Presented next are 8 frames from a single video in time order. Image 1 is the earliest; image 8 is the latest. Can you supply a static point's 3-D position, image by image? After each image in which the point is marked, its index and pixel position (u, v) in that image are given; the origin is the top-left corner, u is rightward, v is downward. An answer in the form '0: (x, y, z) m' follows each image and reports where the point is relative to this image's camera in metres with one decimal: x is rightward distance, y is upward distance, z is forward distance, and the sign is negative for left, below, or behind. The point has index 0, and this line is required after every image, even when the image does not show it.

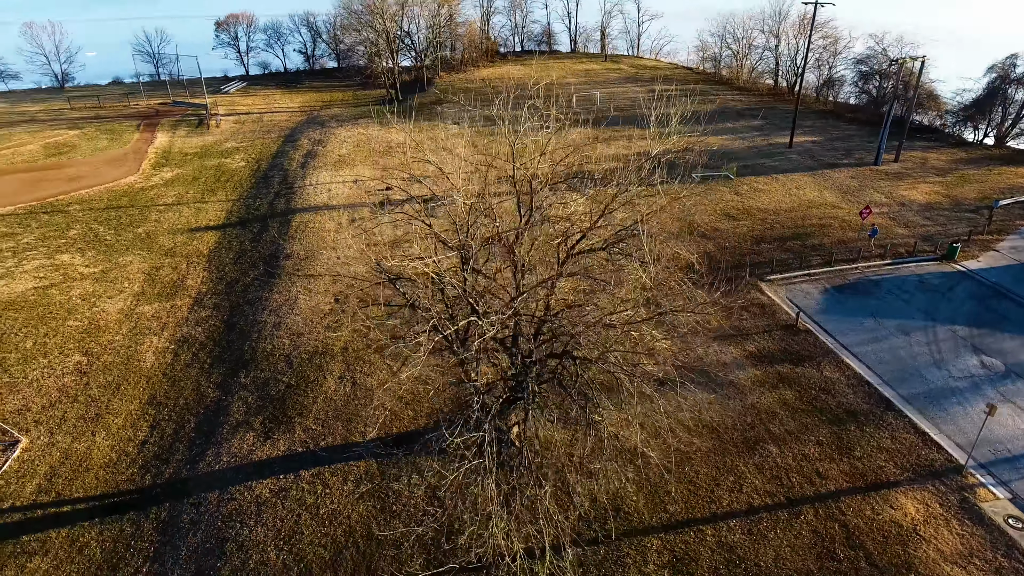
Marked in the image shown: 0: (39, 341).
0: (-12.1, -1.4, +16.6) m
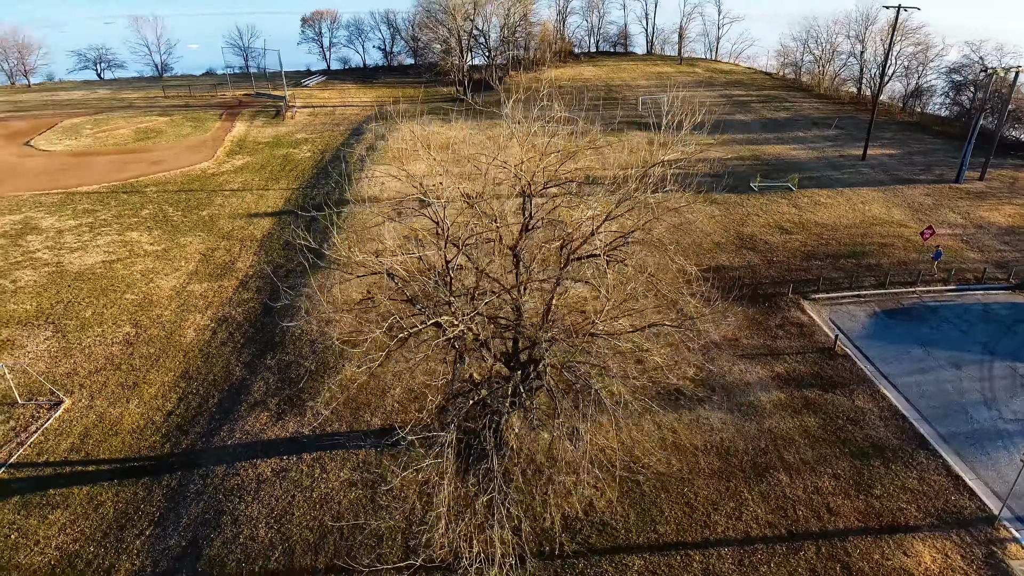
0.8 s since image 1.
0: (-11.5, -0.7, +17.9) m
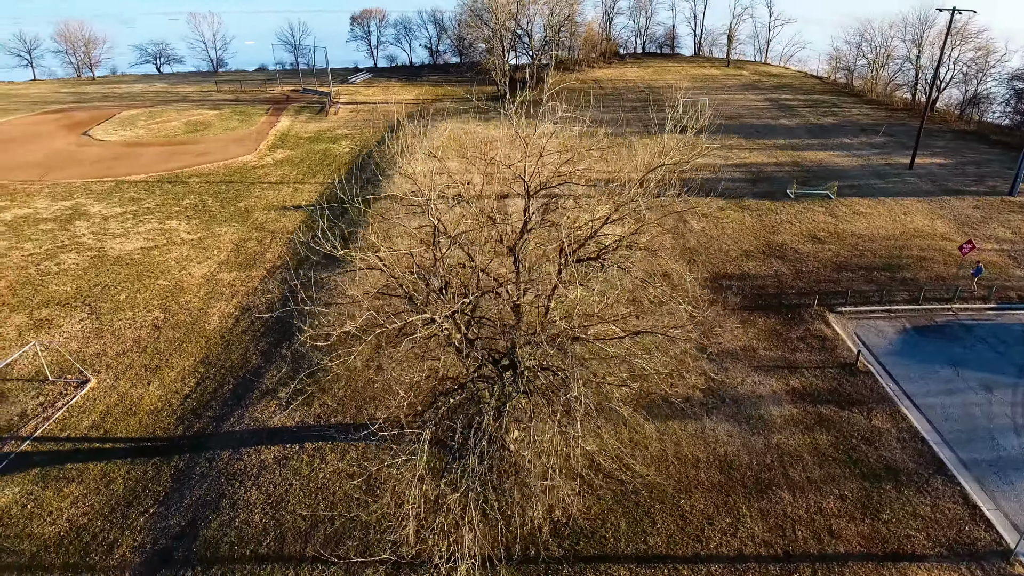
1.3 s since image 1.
0: (-11.0, -0.2, +18.7) m
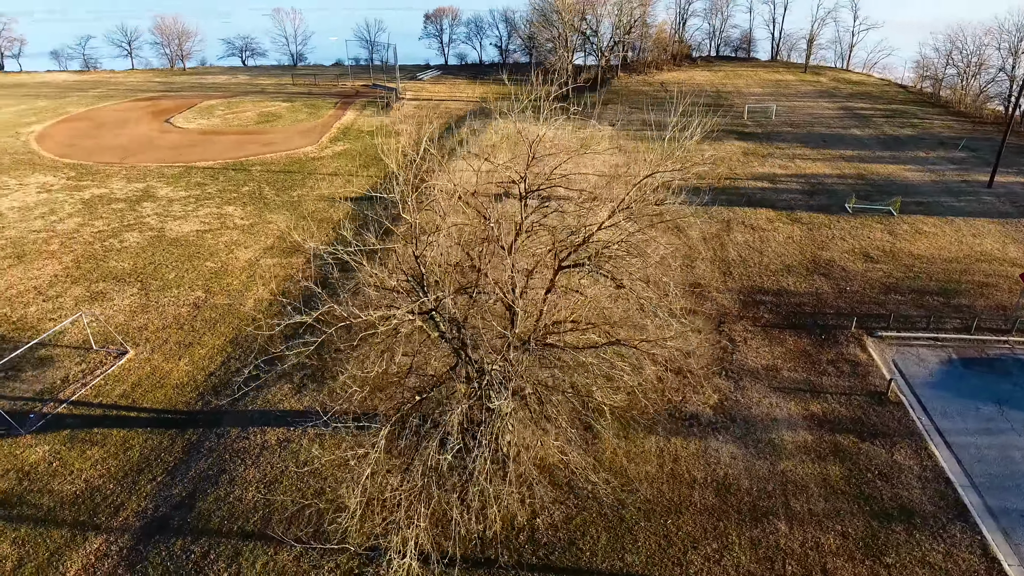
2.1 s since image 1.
0: (-10.2, +0.4, +19.8) m
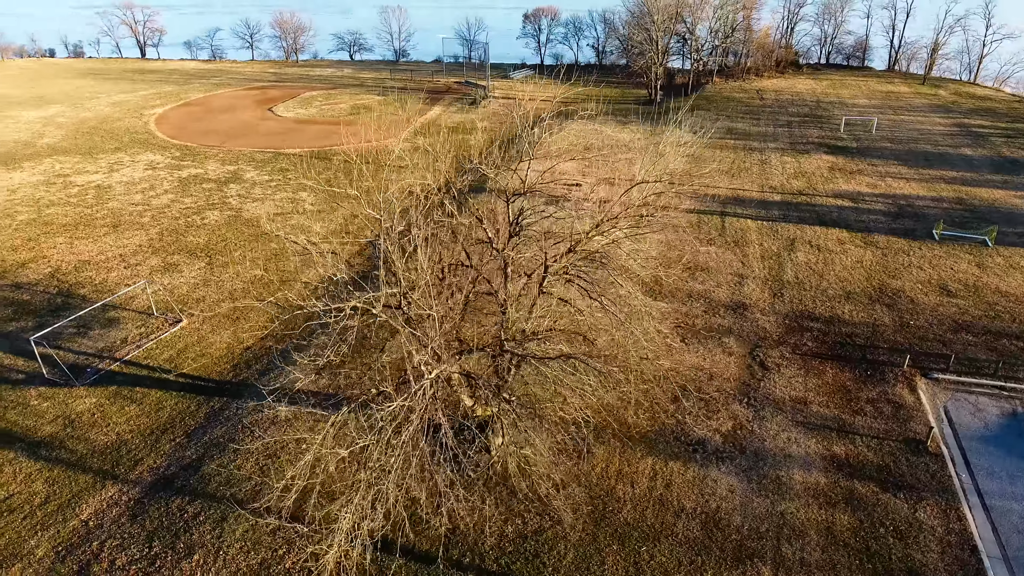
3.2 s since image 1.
0: (-8.7, +1.1, +21.1) m
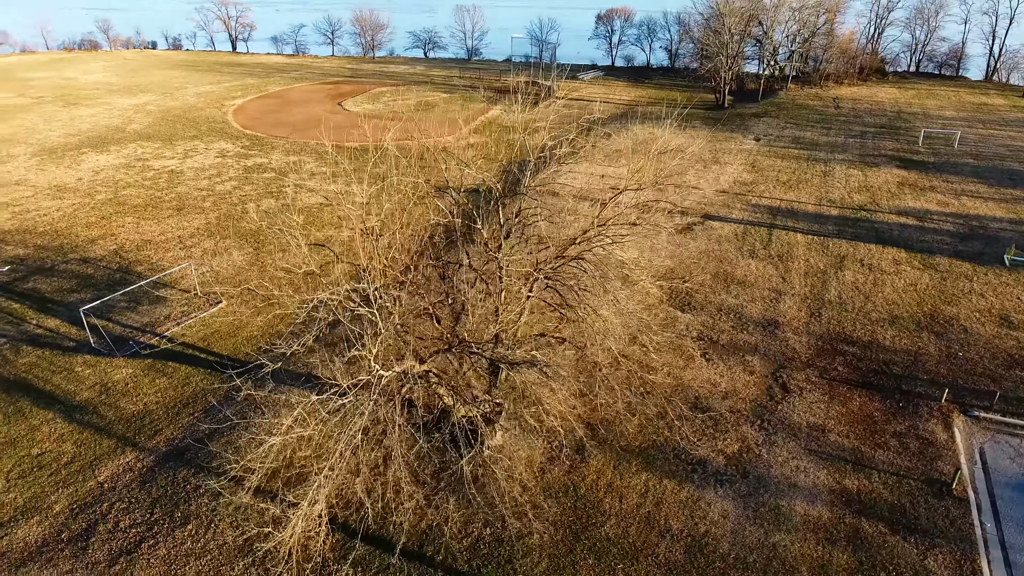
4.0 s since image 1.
0: (-7.5, +1.6, +21.9) m
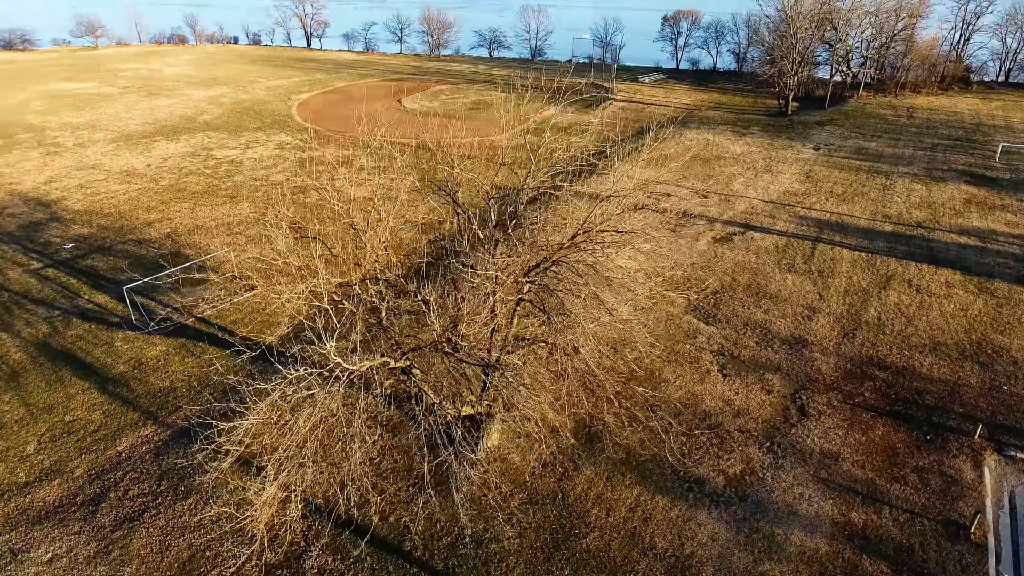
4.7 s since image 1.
0: (-6.4, +1.9, +22.5) m
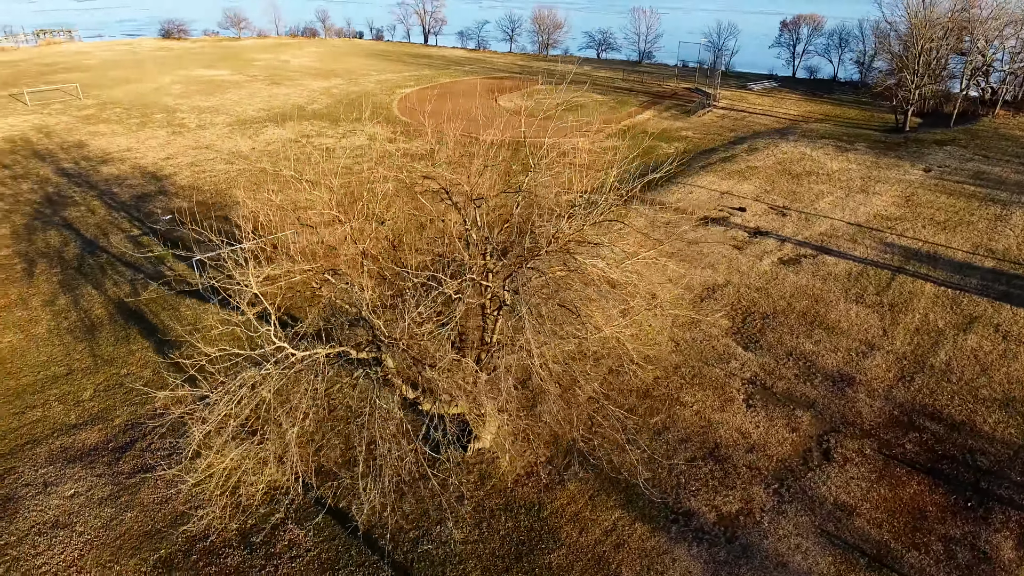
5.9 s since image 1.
0: (-4.2, +2.4, +23.3) m
